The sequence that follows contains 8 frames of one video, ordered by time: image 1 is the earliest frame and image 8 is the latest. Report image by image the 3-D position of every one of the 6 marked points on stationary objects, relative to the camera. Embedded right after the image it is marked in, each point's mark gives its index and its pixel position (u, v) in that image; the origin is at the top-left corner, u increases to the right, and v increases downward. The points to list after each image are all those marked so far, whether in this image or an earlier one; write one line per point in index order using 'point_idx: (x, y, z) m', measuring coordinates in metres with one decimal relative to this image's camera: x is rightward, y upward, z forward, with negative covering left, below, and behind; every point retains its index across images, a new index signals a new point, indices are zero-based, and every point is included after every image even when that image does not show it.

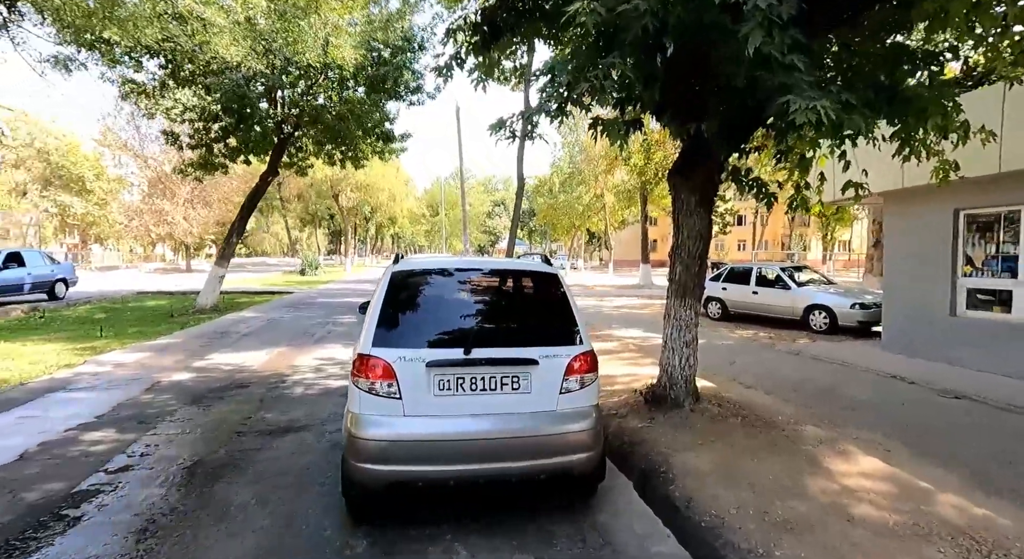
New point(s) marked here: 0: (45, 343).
0: (-6.9, -0.9, +9.2) m
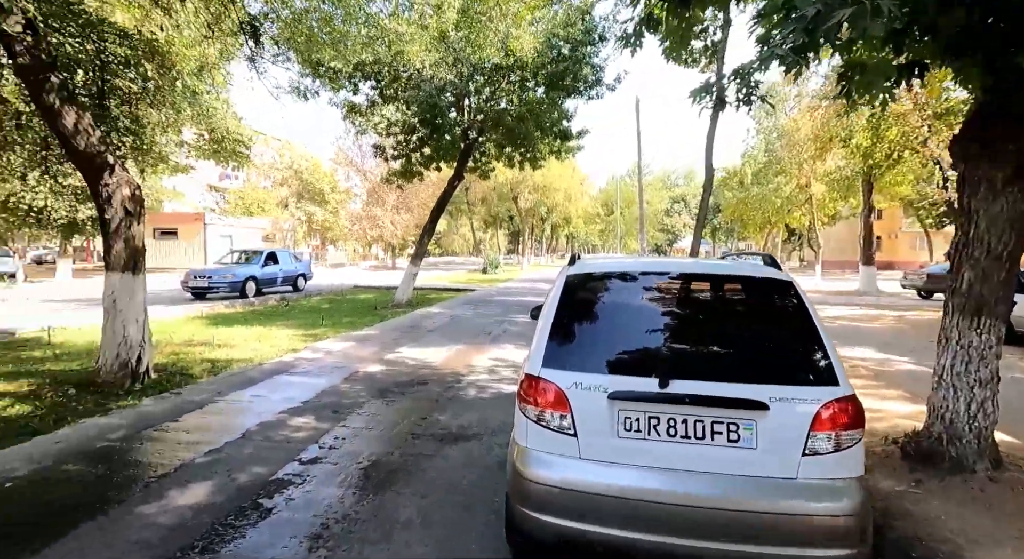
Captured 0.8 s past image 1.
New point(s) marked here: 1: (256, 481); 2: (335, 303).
0: (-4.0, -0.8, +10.5) m
1: (-1.4, -1.1, +3.4) m
2: (-4.6, -0.6, +15.8) m
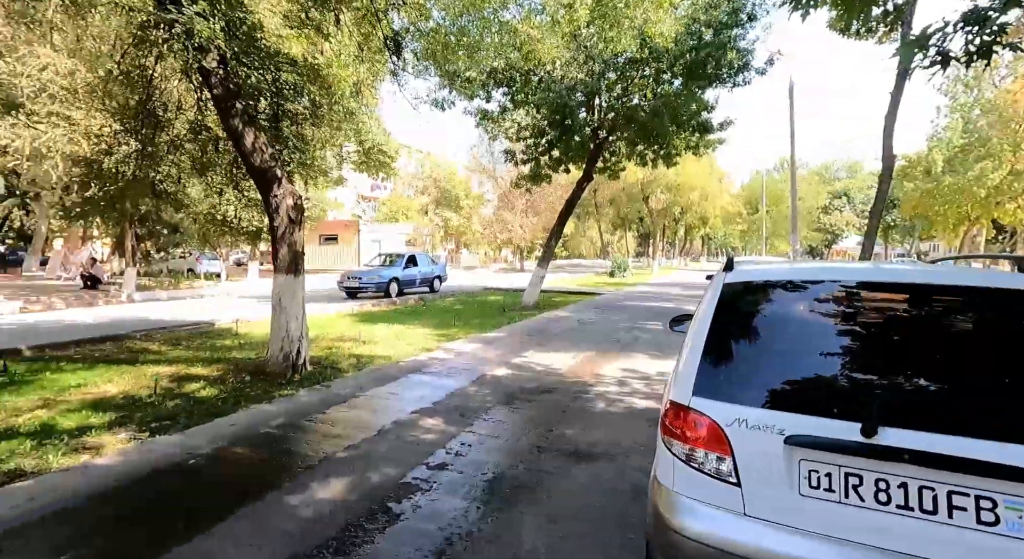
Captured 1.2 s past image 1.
0: (-1.8, -0.9, +10.8) m
1: (-0.7, -1.1, +3.4) m
2: (-1.2, -0.7, +16.2) m
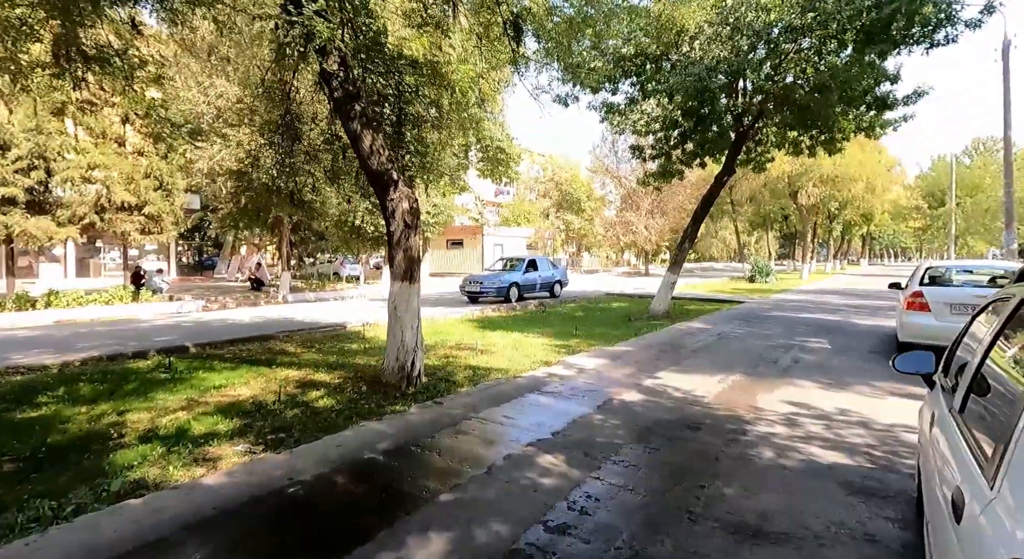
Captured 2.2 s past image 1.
0: (+0.4, -1.0, +10.2) m
1: (-0.1, -1.2, +2.7) m
2: (+2.1, -0.8, +15.4) m
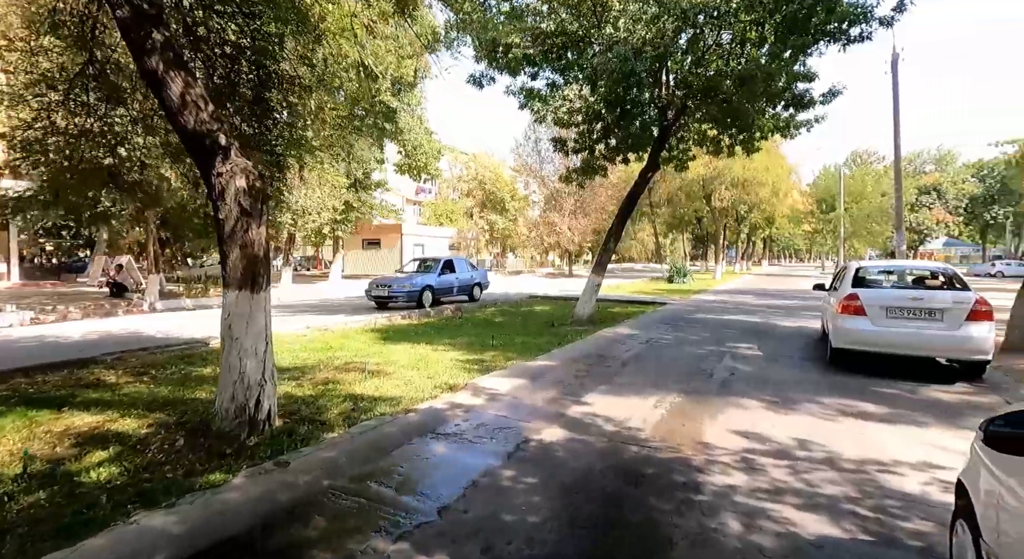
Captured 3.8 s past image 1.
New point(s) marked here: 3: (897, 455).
0: (-1.0, -1.0, +8.9) m
1: (-0.5, -1.3, +1.3) m
2: (0.0, -0.9, +14.2) m
3: (+3.8, -1.8, +6.0) m
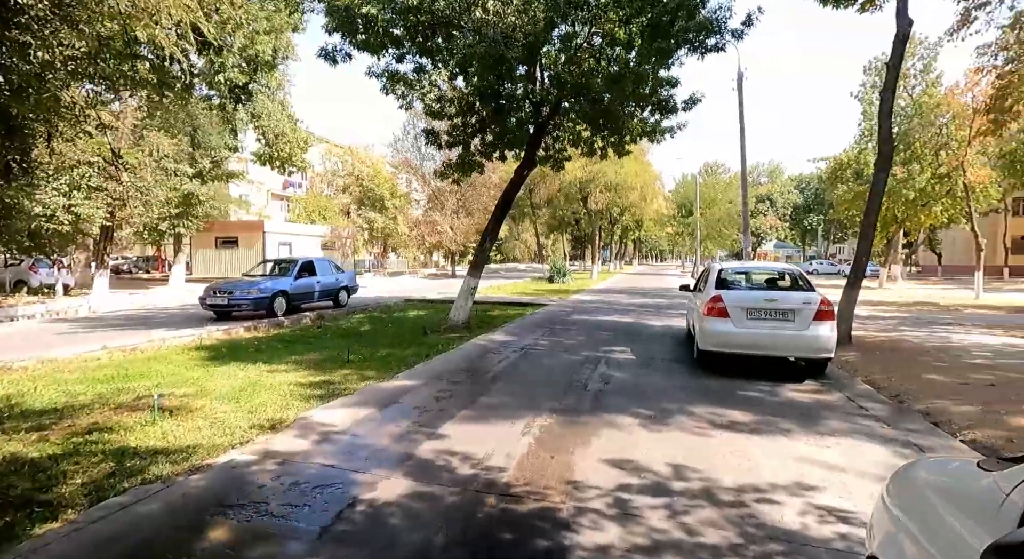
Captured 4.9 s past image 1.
0: (-2.9, -1.1, +7.6) m
1: (-1.0, -1.4, +0.2) m
2: (-3.0, -1.0, +12.9) m
3: (+2.4, -1.9, +5.7) m
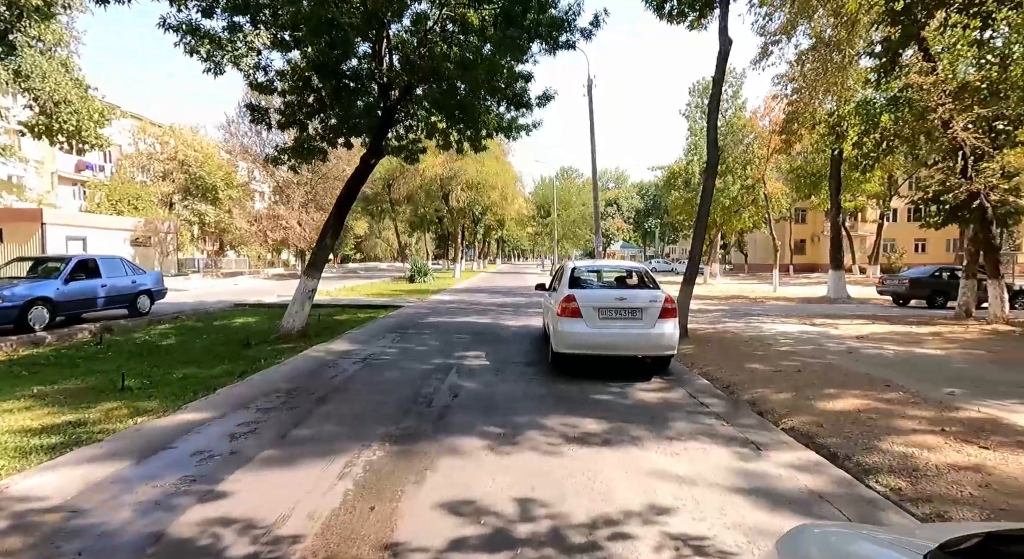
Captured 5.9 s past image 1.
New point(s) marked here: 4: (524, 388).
0: (-4.7, -1.2, +5.7) m
1: (-1.1, -1.4, -0.9) m
2: (-6.0, -1.0, +11.0) m
3: (+0.9, -1.9, +5.1) m
4: (+0.2, -1.8, +9.5) m
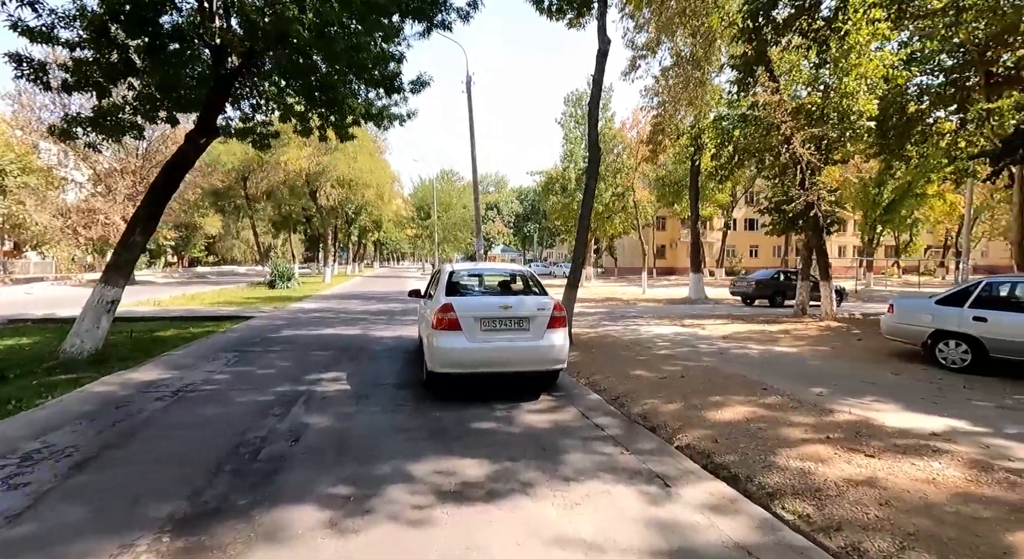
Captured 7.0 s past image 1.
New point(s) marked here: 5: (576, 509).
0: (-5.6, -1.3, +3.1) m
1: (-0.8, -1.5, -2.7) m
2: (-7.9, -1.1, +8.0) m
3: (0.0, -2.0, +3.6) m
4: (-1.6, -1.9, +7.8) m
5: (+0.6, -2.1, +5.4) m
